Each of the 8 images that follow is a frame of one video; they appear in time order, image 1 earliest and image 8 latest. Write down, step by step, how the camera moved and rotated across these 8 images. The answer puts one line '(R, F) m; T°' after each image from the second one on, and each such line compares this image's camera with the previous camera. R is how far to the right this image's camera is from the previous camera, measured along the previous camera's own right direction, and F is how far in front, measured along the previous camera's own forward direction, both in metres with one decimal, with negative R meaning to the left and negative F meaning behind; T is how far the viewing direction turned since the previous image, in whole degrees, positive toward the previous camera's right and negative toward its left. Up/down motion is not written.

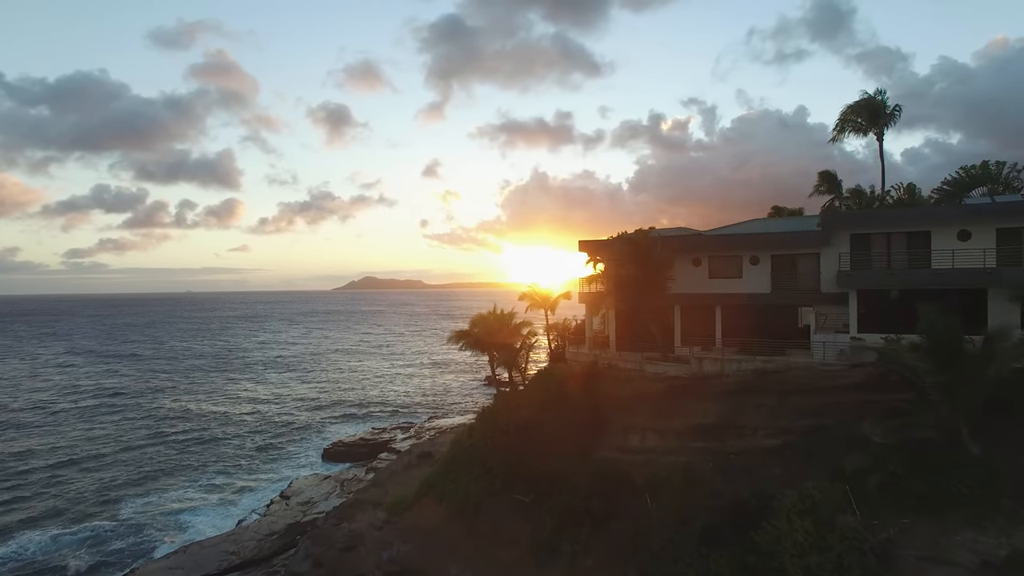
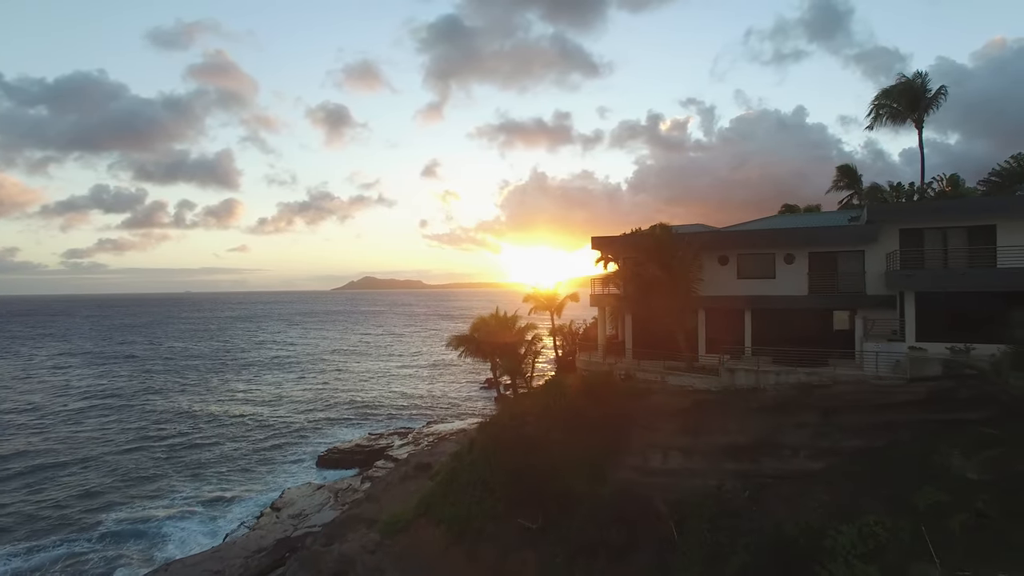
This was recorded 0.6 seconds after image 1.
(-0.2, +2.3) m; 0°
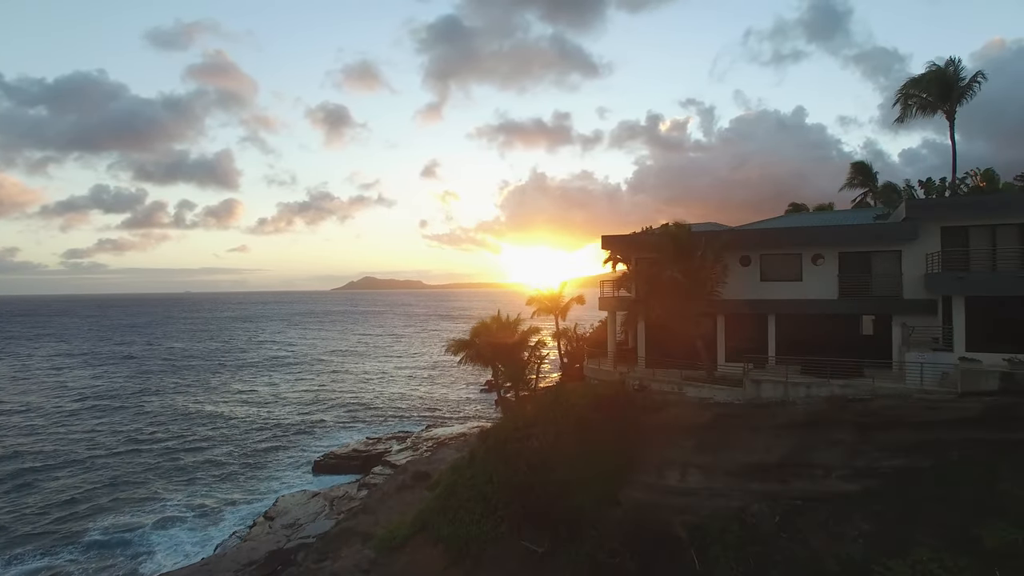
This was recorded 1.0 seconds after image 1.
(-0.1, +1.6) m; 0°
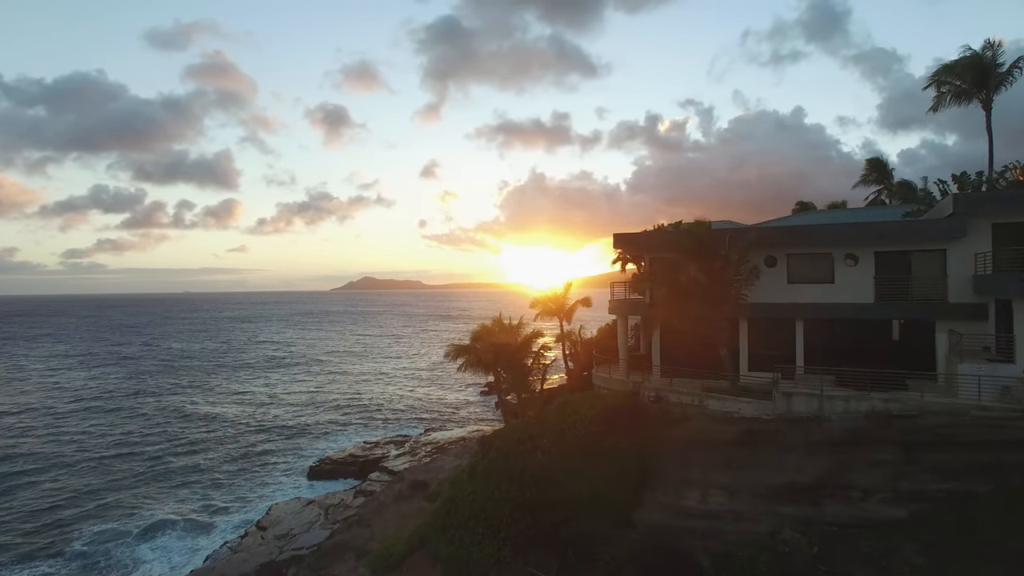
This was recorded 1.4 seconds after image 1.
(-0.2, +1.6) m; 0°
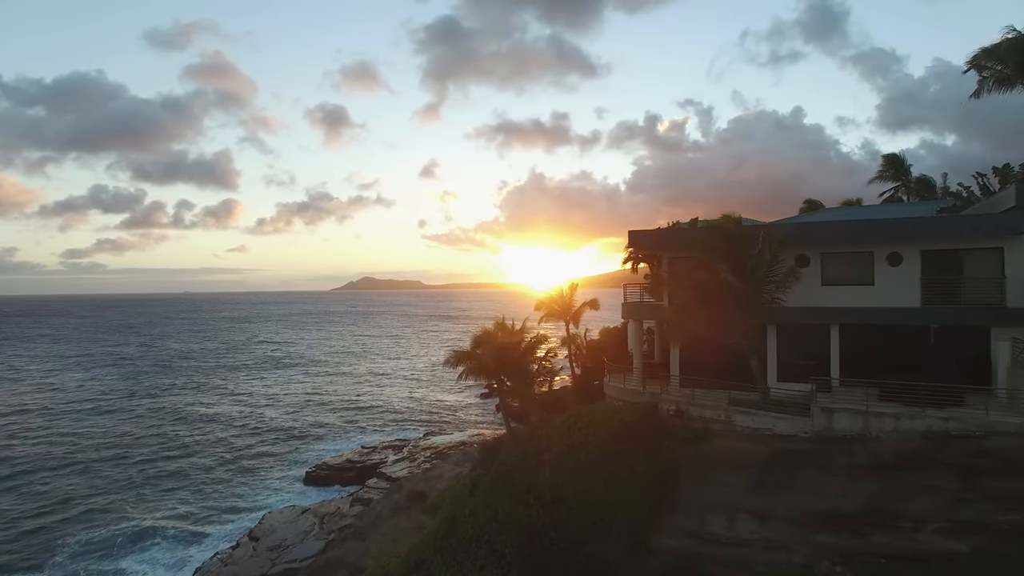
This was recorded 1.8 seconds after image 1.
(-0.2, +1.6) m; 0°
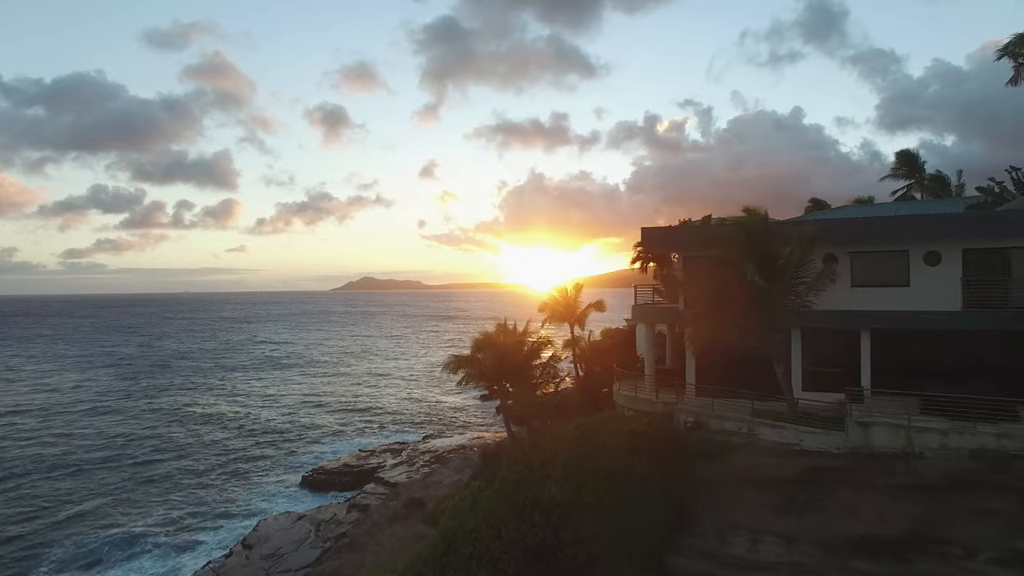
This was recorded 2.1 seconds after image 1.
(-0.1, +1.2) m; 0°
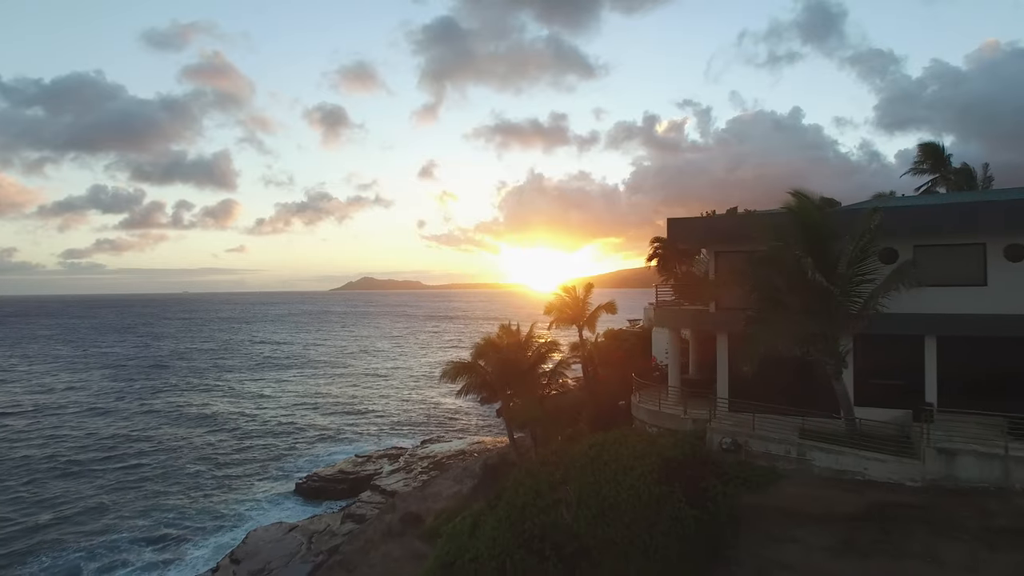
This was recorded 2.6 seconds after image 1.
(-0.2, +2.1) m; 0°
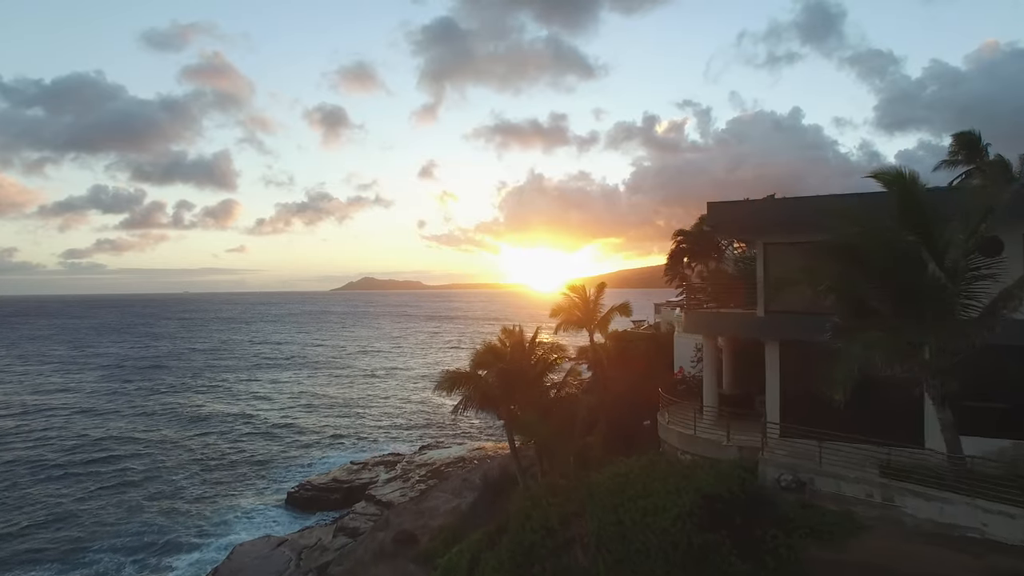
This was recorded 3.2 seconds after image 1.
(-0.1, +2.5) m; 0°
